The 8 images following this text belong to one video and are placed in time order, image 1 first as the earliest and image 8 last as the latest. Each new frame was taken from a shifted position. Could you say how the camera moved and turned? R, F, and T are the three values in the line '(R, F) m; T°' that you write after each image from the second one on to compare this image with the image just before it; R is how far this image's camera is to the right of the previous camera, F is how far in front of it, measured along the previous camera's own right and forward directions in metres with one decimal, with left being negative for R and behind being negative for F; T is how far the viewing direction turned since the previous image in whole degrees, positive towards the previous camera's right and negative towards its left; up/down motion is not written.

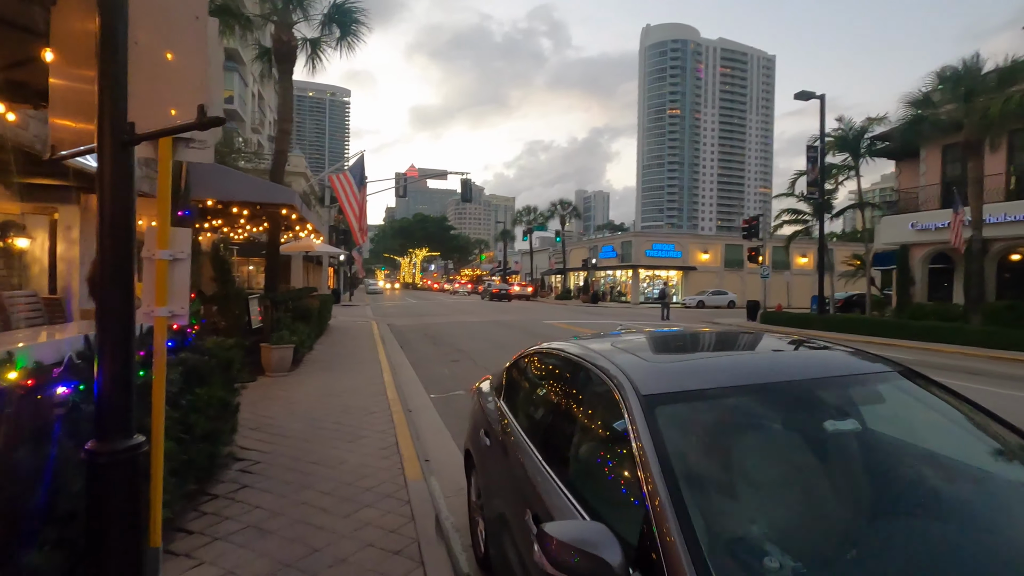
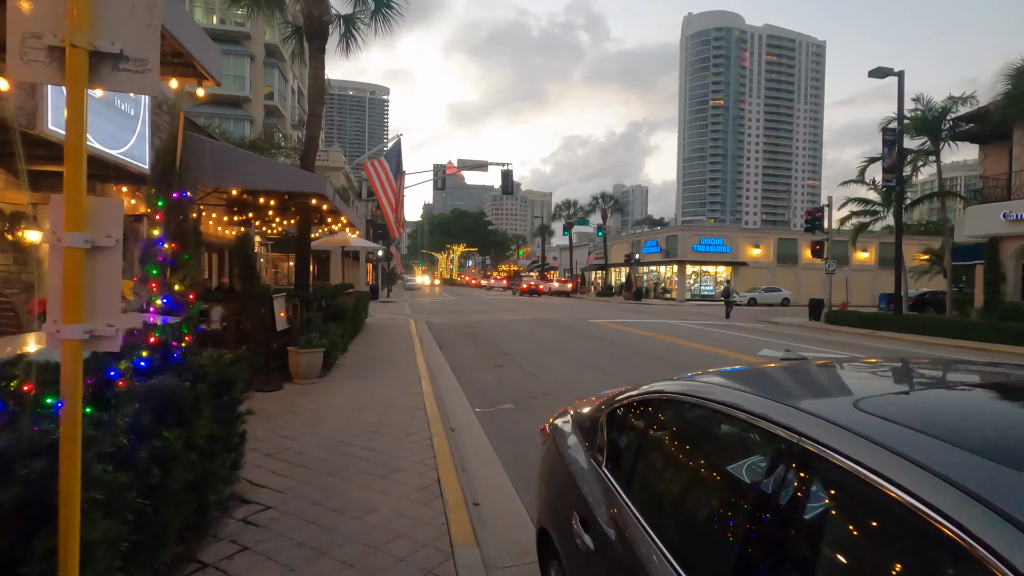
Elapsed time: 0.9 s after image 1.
(-0.3, +1.4) m; -4°
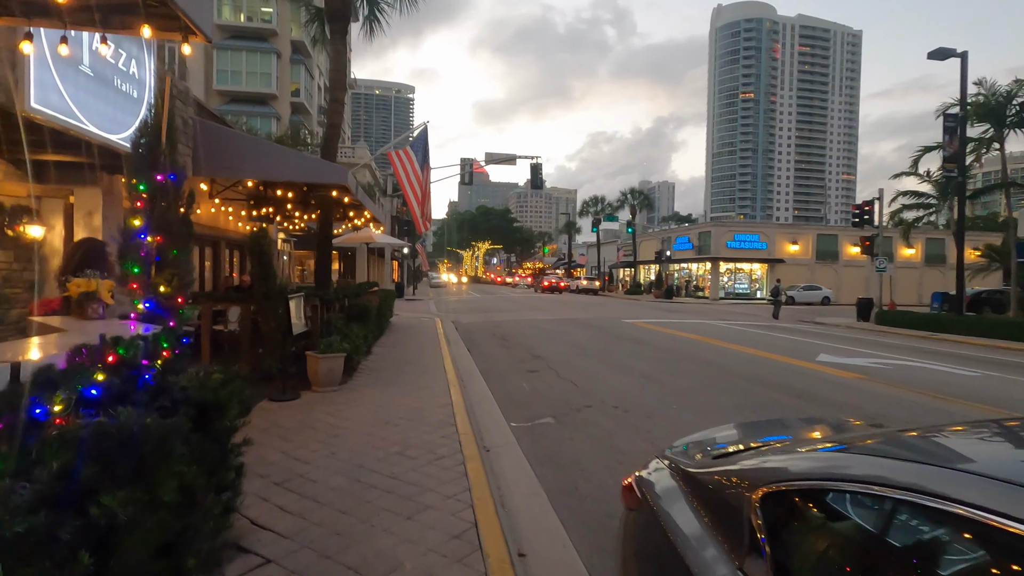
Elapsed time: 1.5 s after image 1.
(-0.2, +1.0) m; -3°
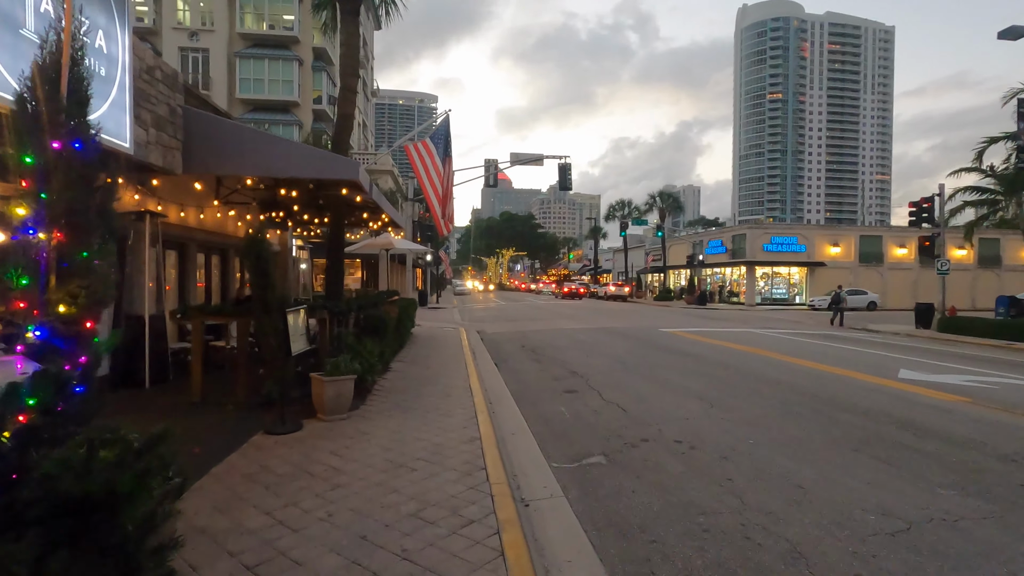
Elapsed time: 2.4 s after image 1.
(-0.2, +1.4) m; -3°
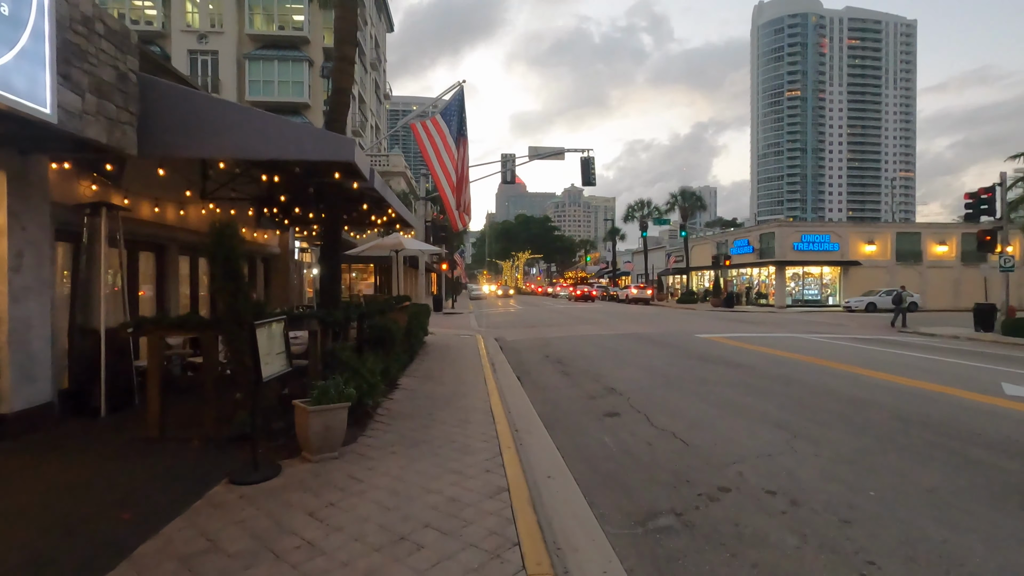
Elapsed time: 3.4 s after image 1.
(-0.2, +1.7) m; -2°
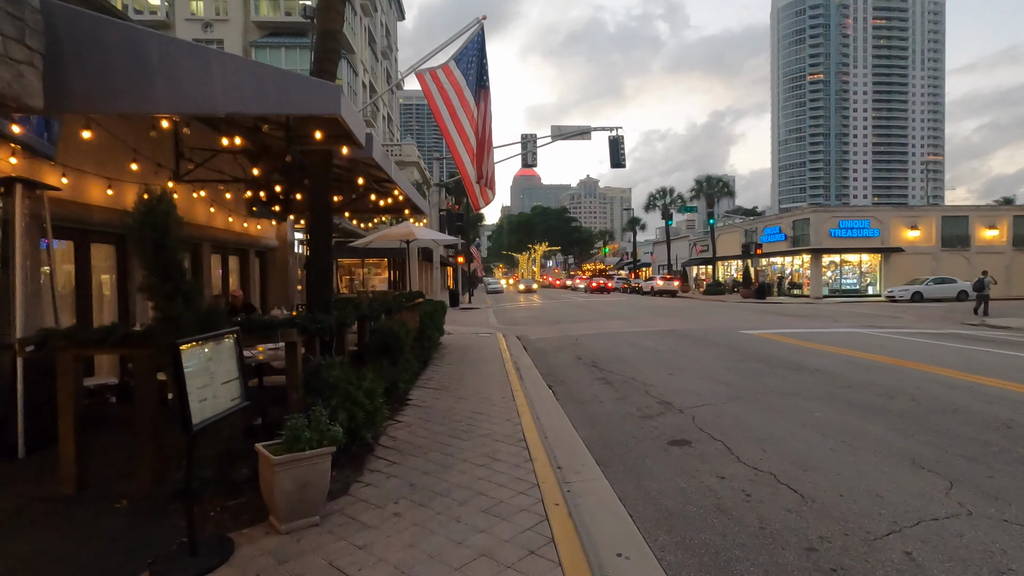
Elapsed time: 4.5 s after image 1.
(-0.3, +1.9) m; -2°
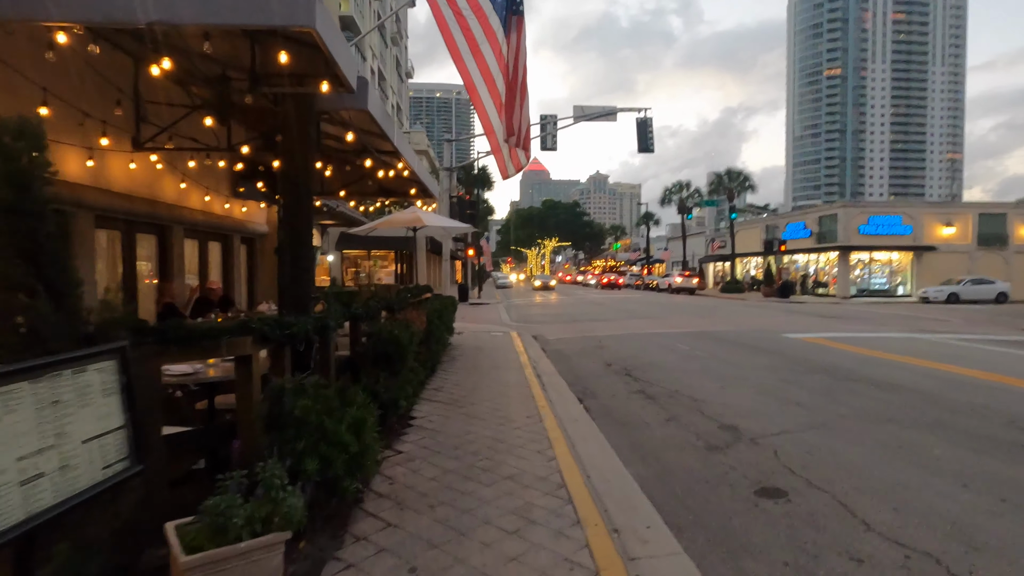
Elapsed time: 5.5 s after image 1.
(-0.3, +1.7) m; -1°
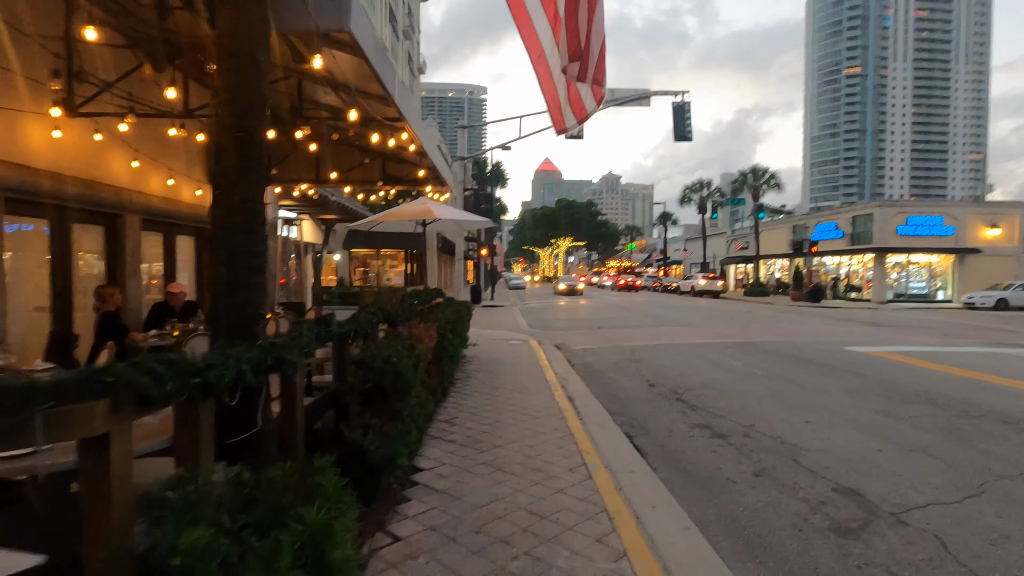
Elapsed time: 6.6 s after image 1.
(-0.3, +1.9) m; -1°
